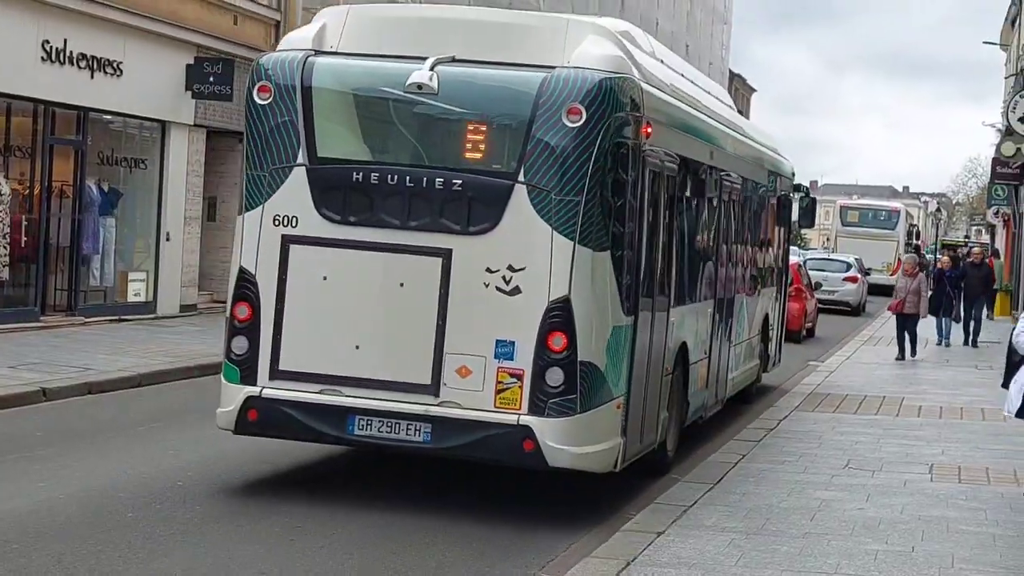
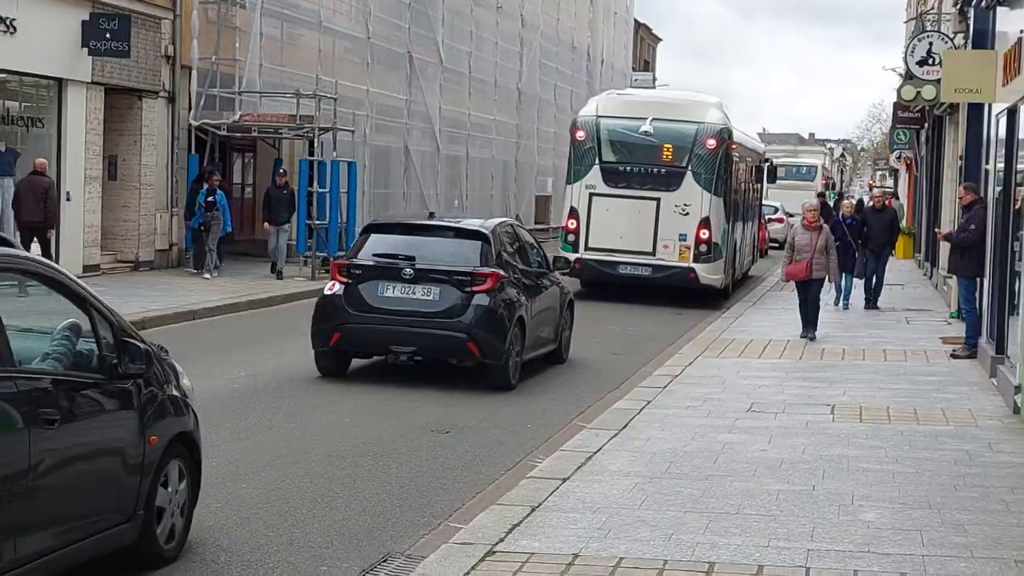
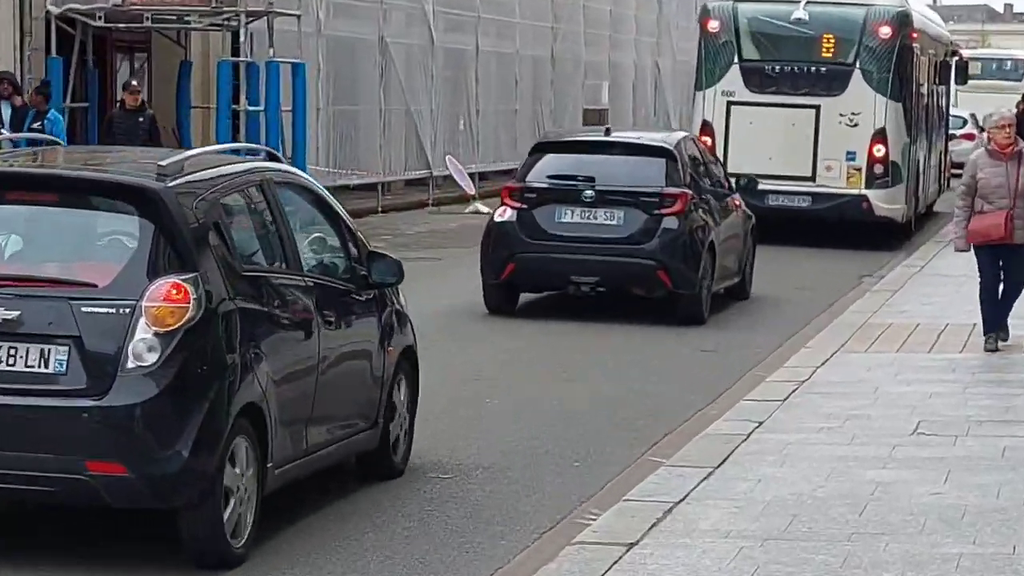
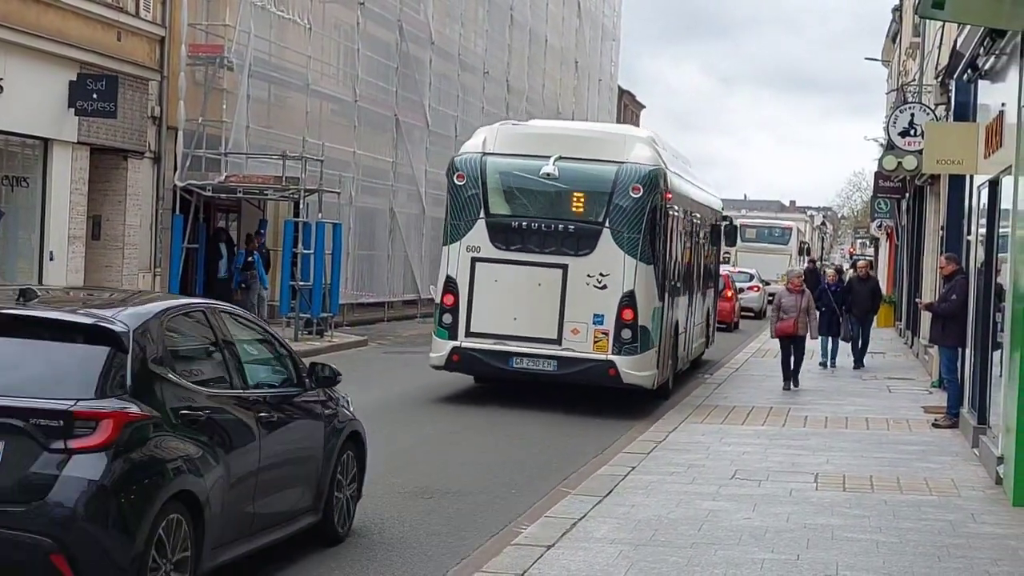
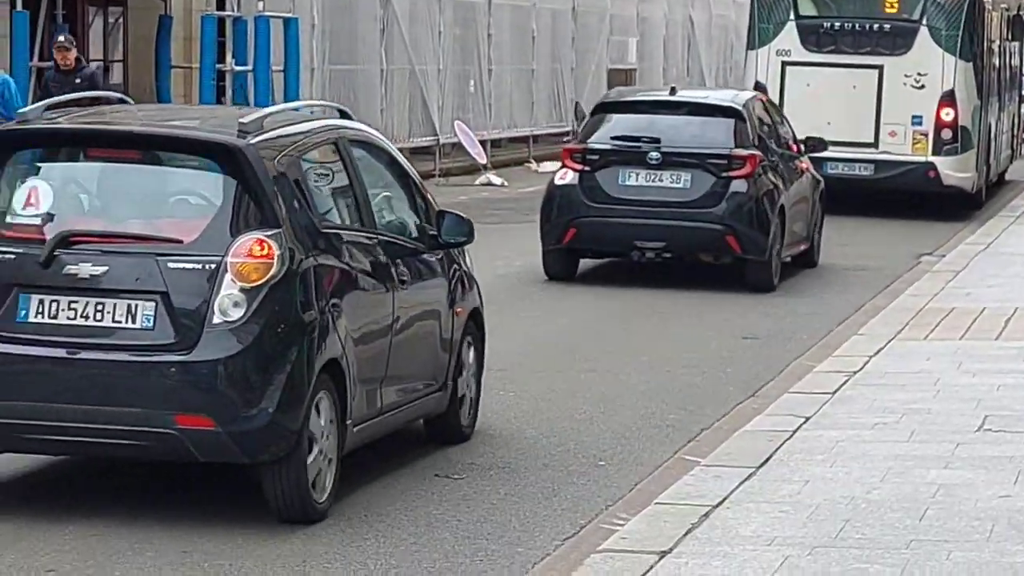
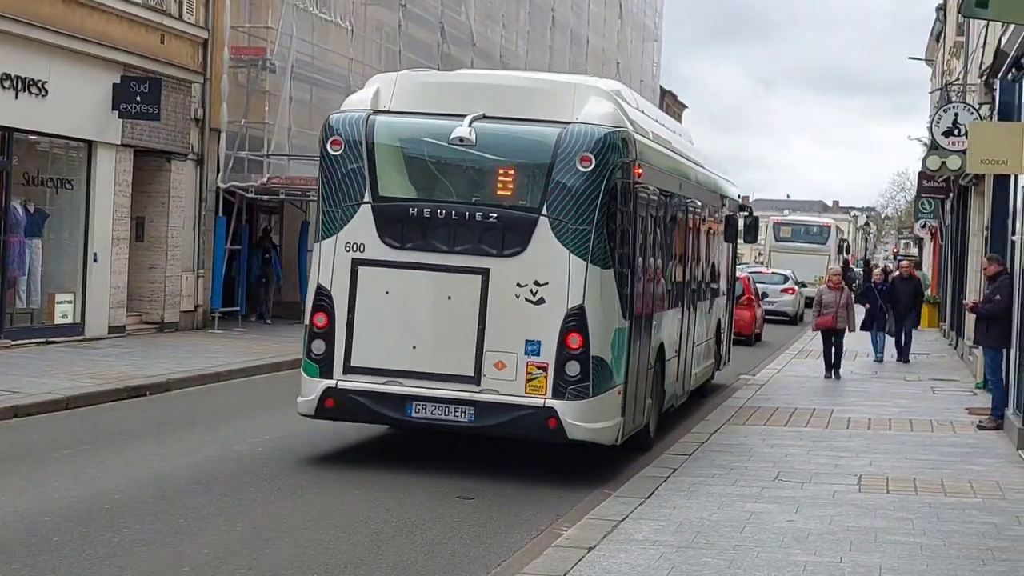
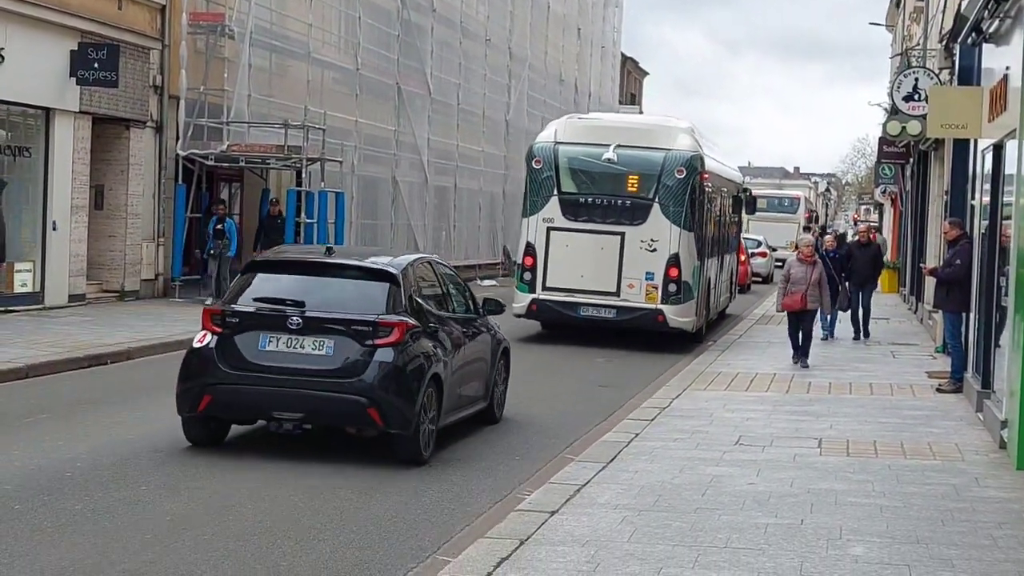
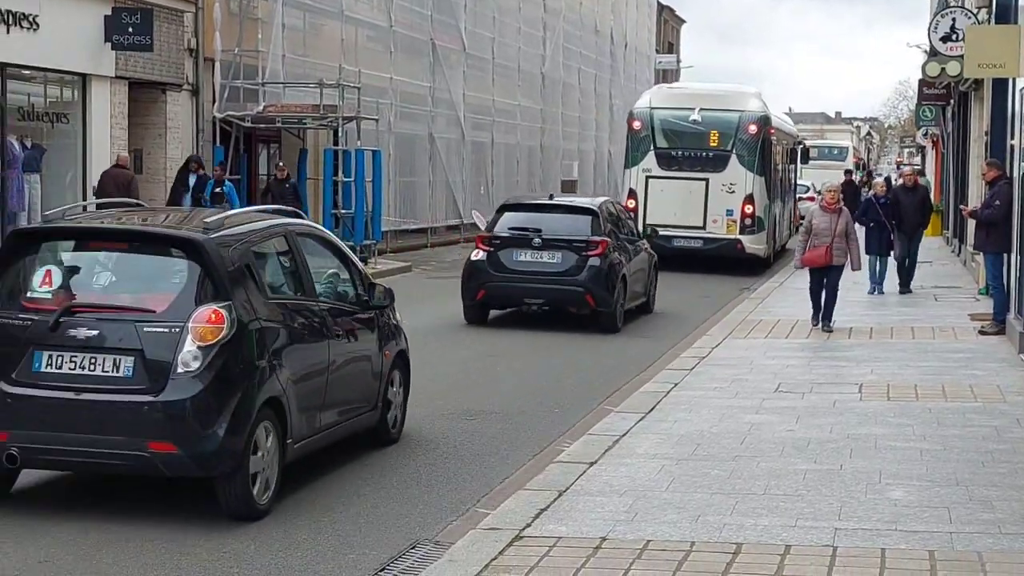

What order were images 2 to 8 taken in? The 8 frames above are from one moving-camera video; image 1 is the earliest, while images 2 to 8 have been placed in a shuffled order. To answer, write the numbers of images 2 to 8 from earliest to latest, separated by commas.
6, 4, 7, 2, 8, 3, 5
